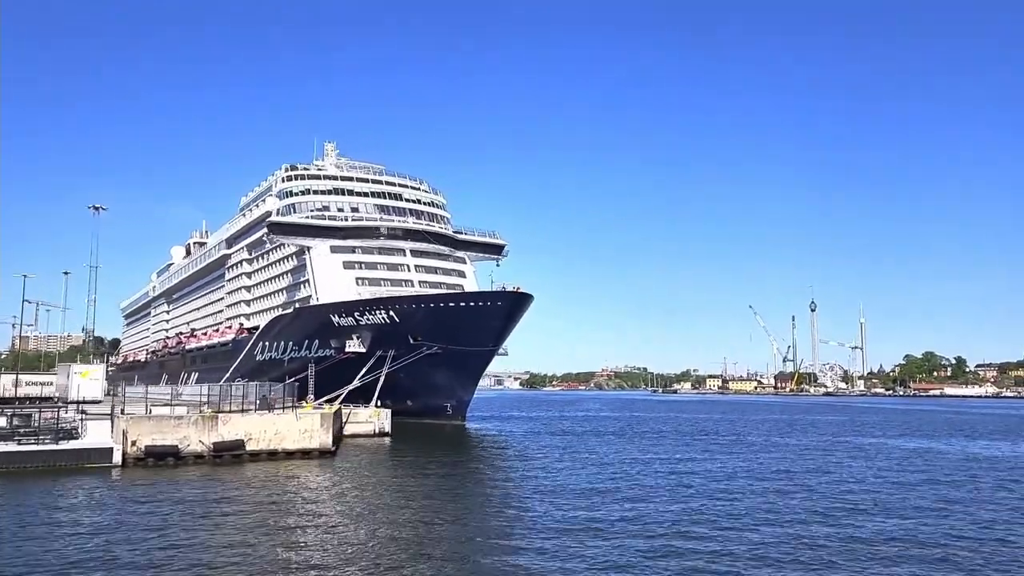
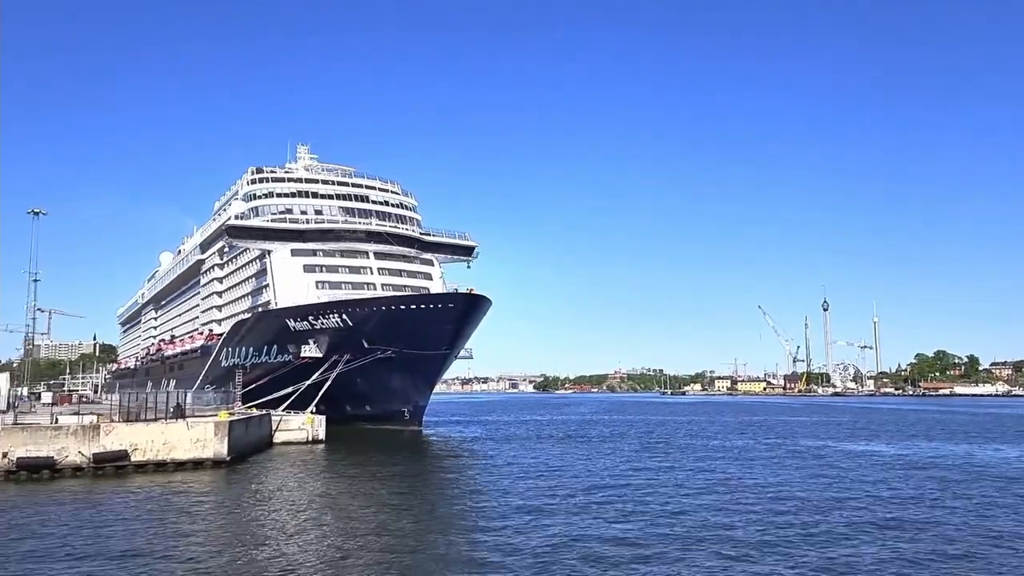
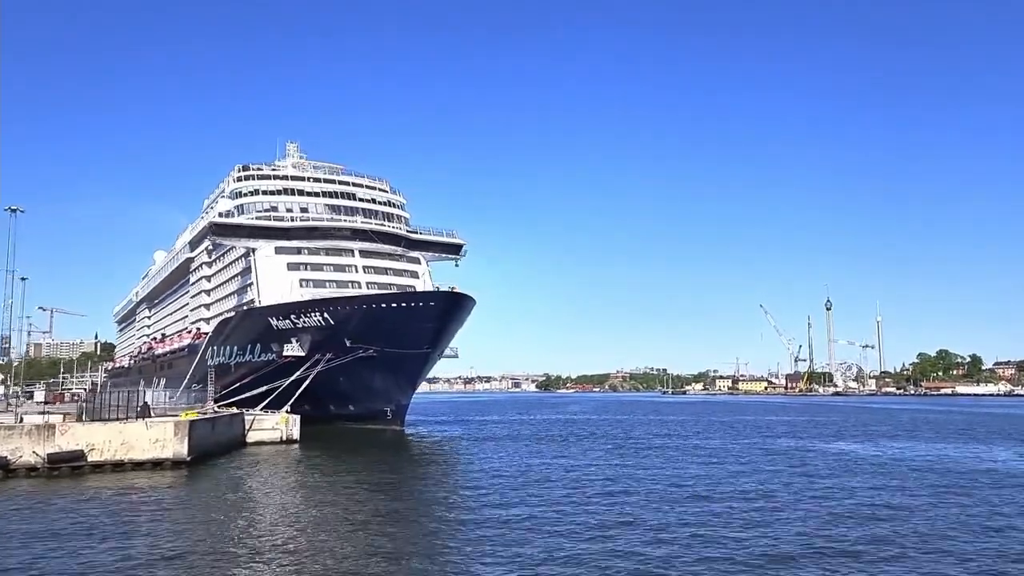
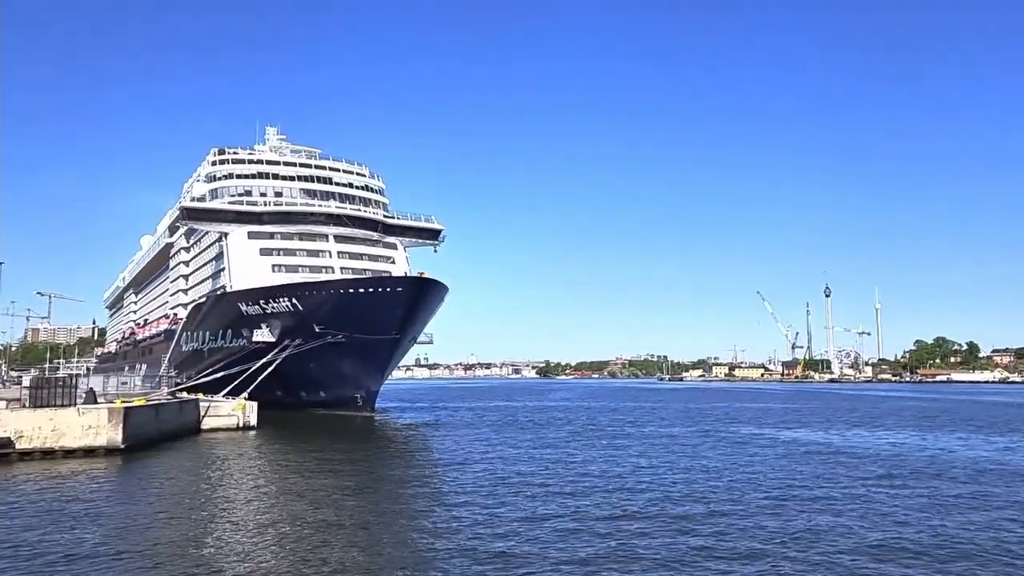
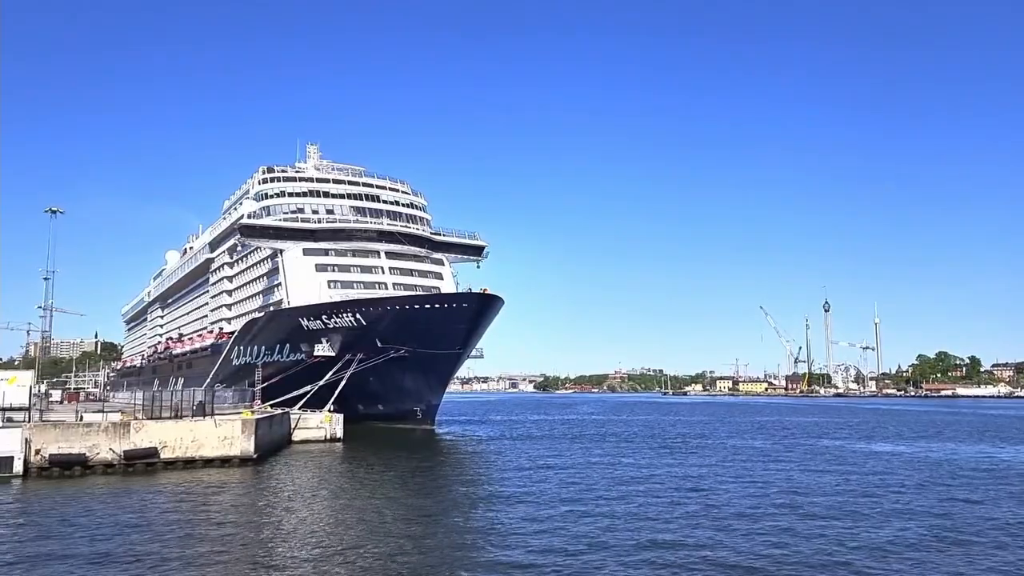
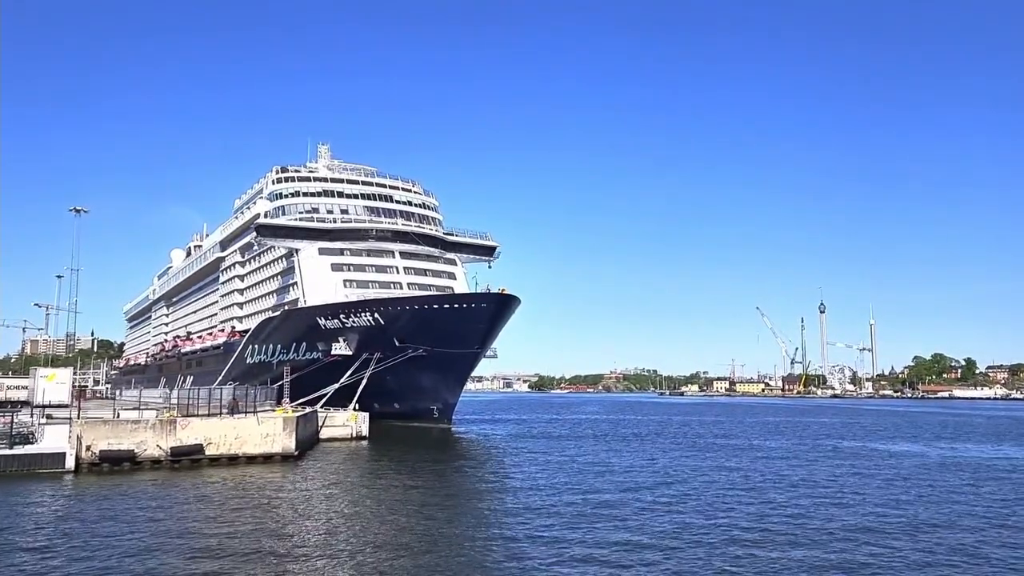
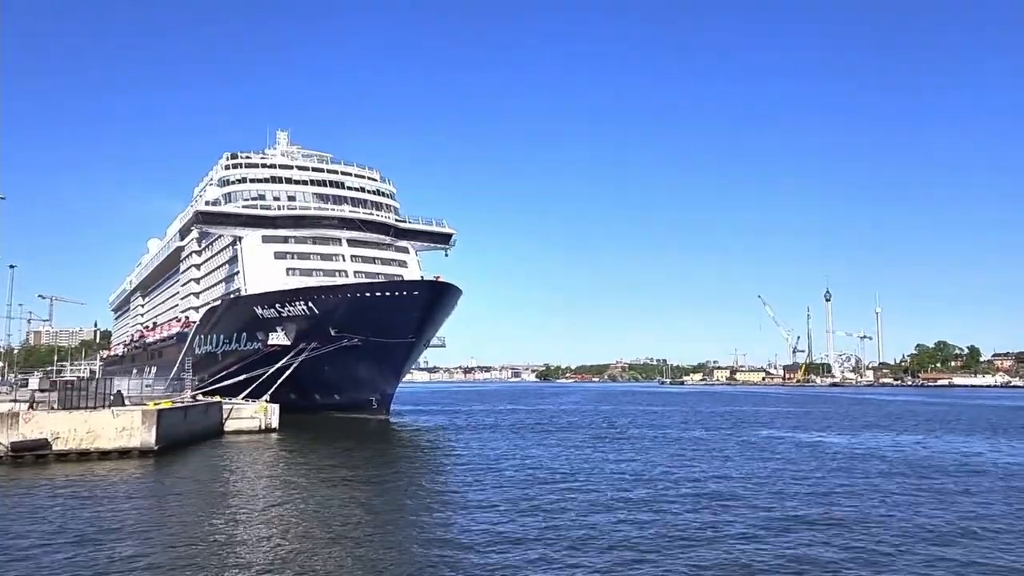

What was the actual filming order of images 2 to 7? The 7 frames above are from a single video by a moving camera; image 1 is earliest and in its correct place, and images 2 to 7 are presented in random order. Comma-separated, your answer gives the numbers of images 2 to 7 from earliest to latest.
6, 5, 2, 3, 7, 4
